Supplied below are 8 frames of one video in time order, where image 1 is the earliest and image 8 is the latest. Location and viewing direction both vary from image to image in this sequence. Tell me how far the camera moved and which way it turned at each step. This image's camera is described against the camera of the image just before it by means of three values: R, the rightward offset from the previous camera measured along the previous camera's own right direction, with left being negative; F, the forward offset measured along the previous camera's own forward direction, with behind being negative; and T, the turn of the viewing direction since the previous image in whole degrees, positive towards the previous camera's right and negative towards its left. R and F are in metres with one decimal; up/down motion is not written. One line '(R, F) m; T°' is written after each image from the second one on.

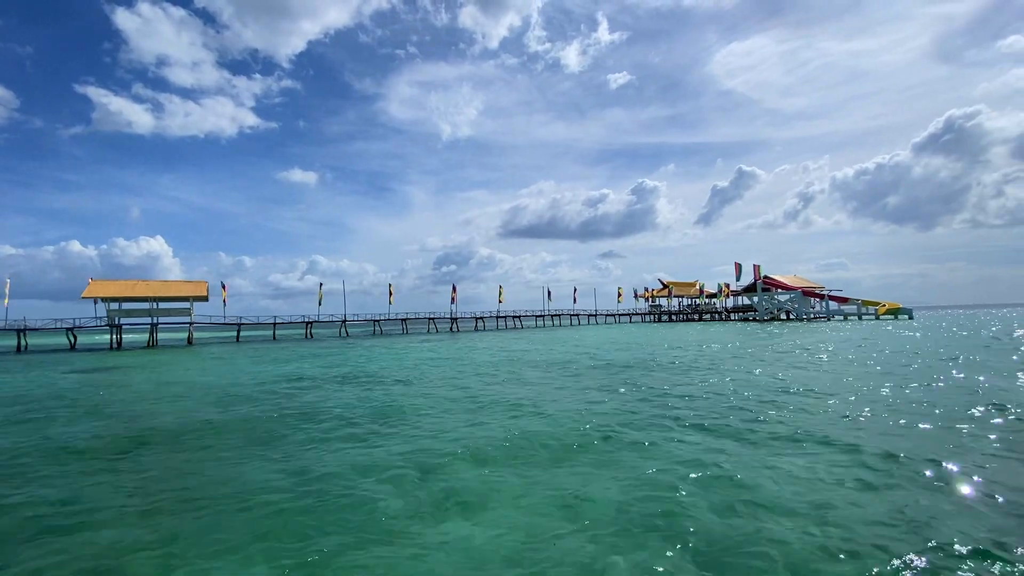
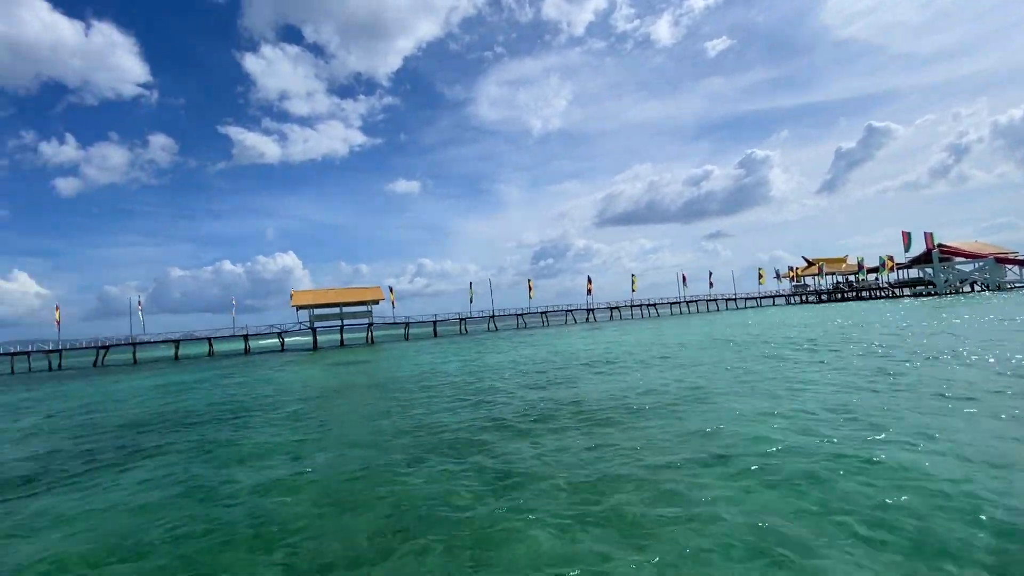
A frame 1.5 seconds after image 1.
(-7.4, +0.6) m; -12°
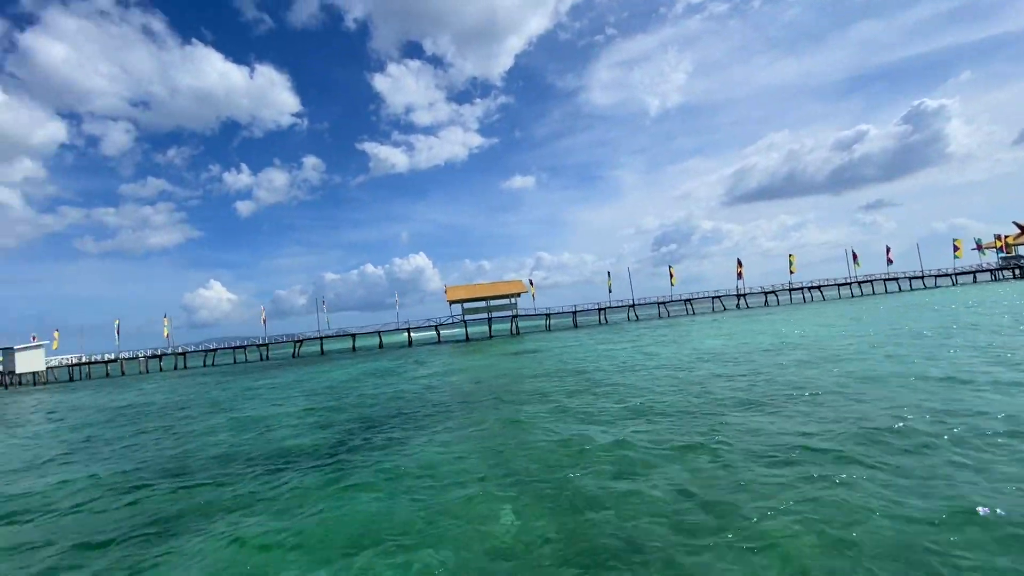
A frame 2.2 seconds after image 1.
(-3.2, +0.6) m; -14°
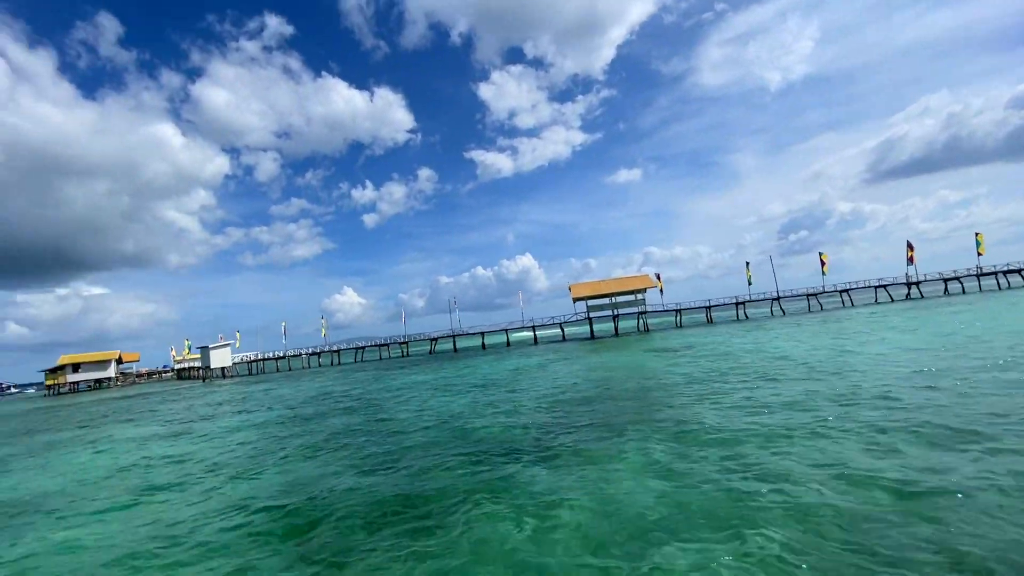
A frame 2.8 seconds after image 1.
(-2.5, +0.9) m; -13°
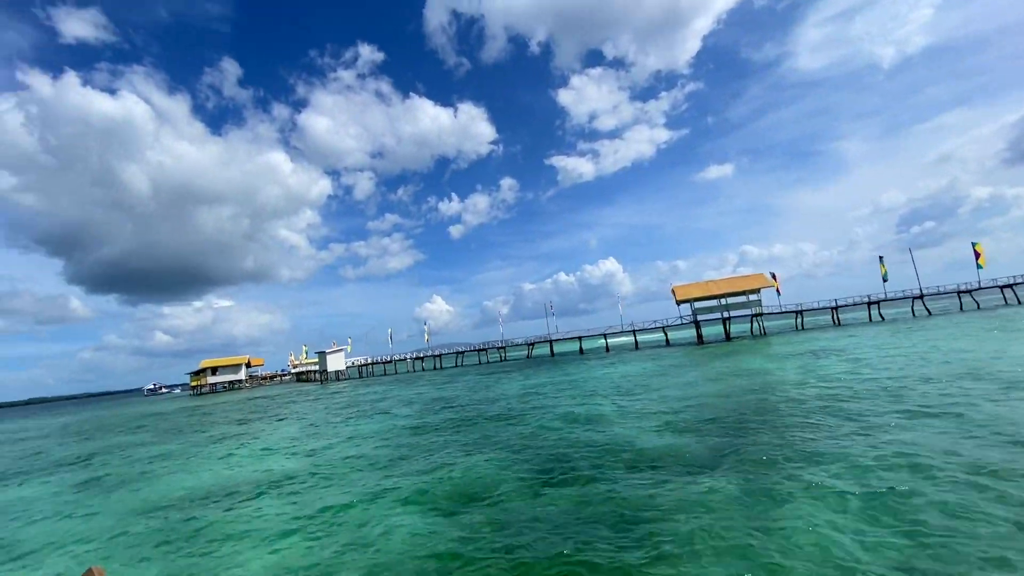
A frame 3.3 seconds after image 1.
(-1.9, +1.1) m; -10°
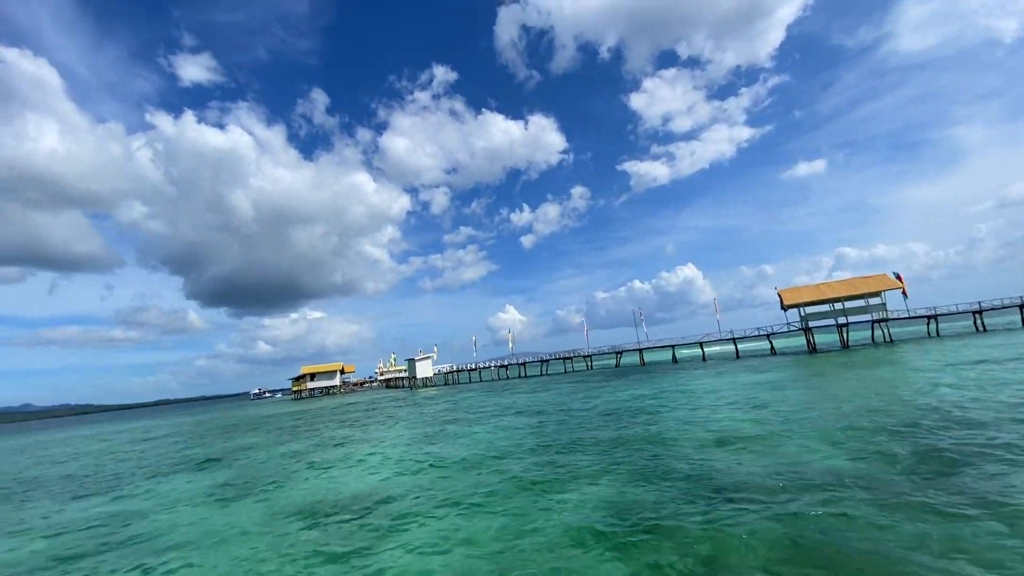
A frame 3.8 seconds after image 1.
(-1.7, +1.2) m; -9°
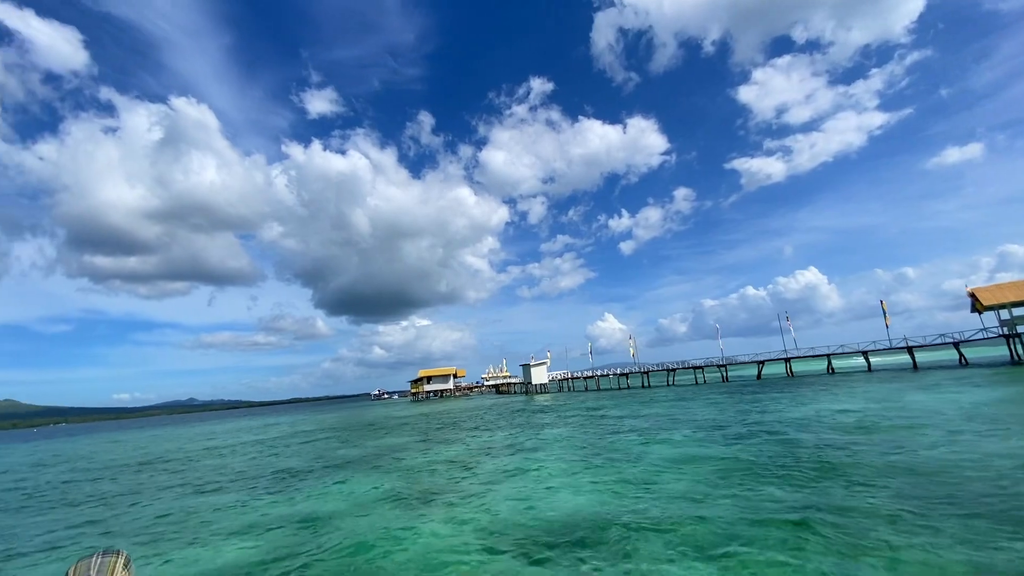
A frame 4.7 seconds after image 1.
(-2.7, +2.2) m; -12°
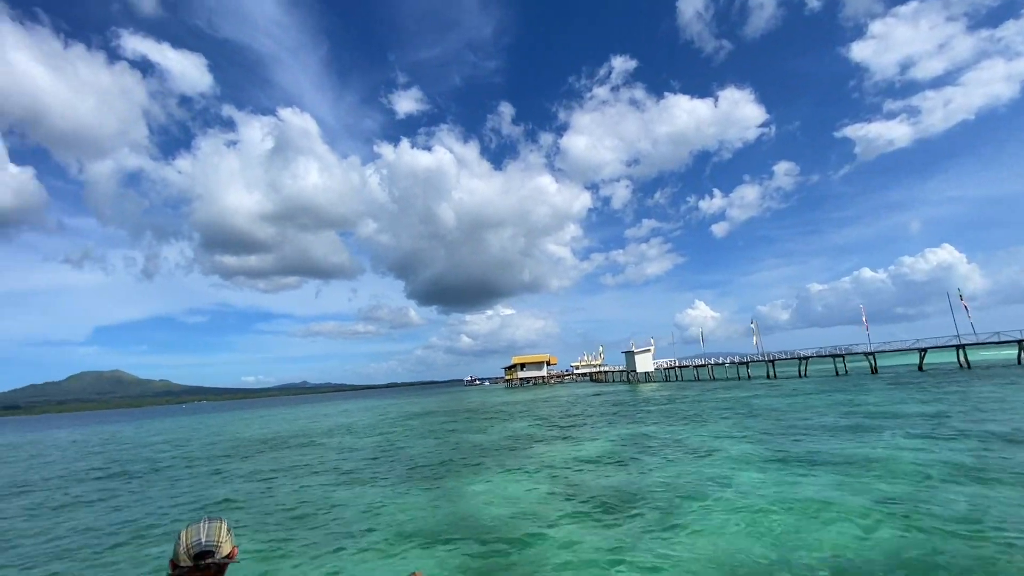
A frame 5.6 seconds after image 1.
(-2.0, +3.3) m; -10°
